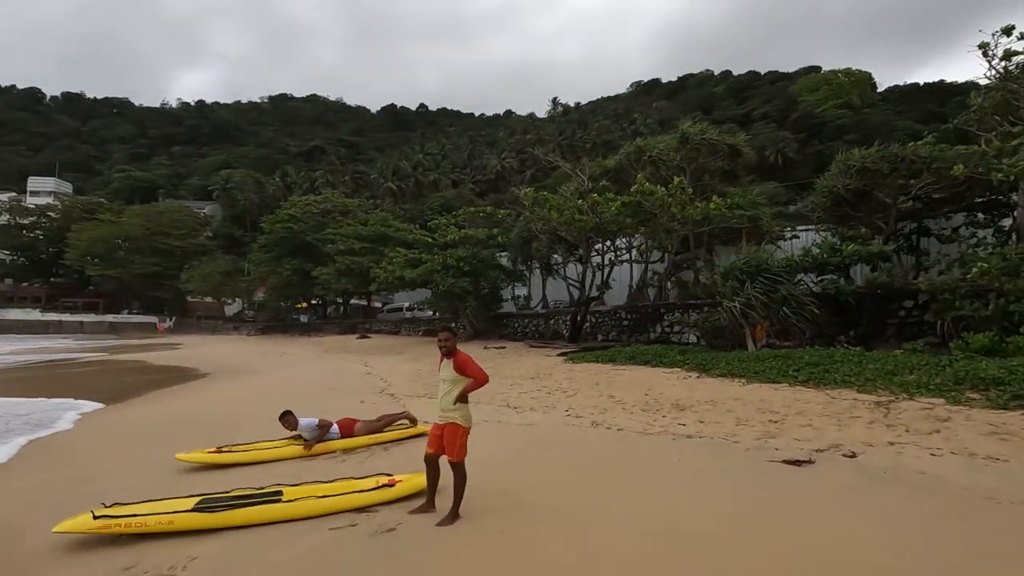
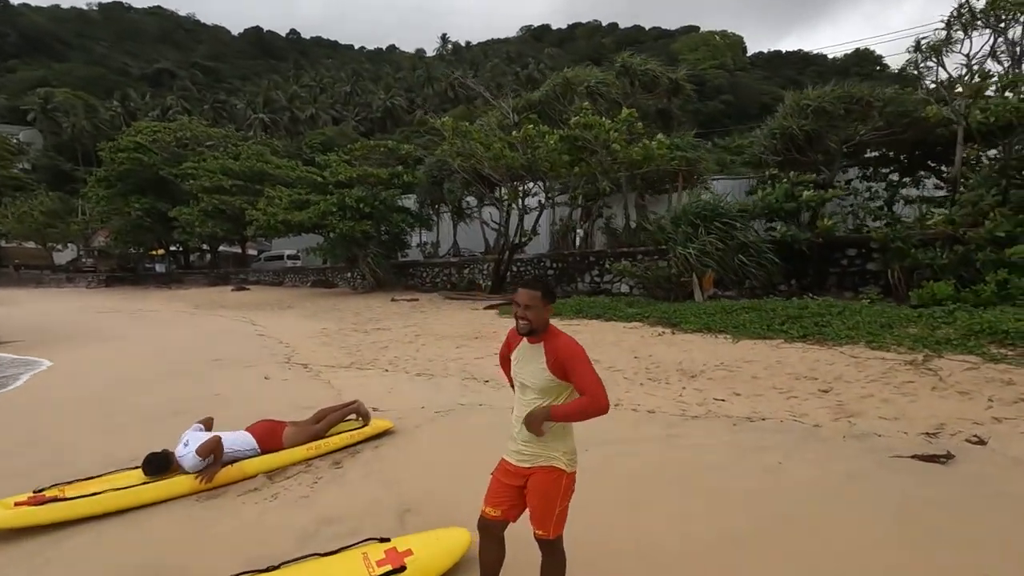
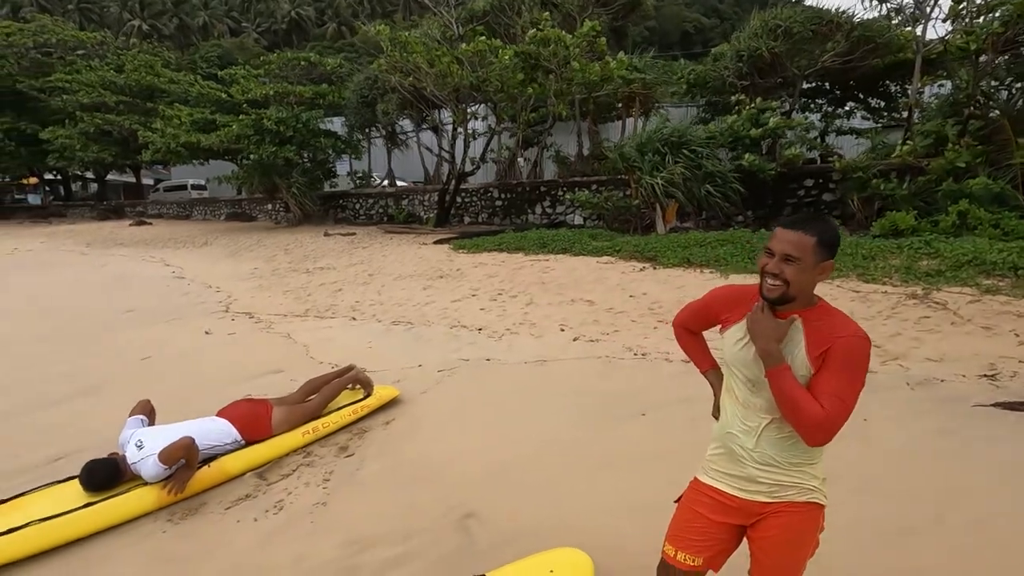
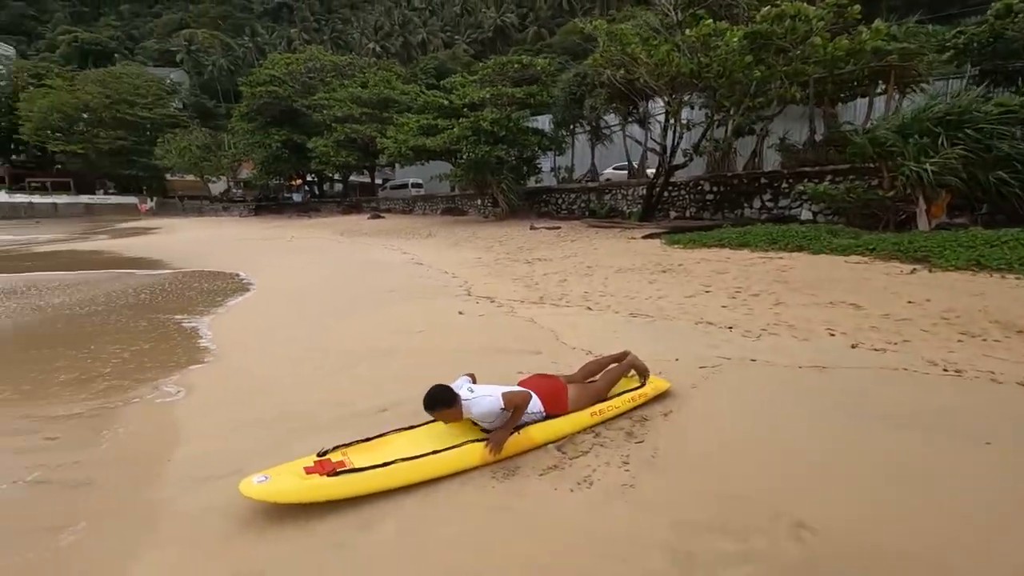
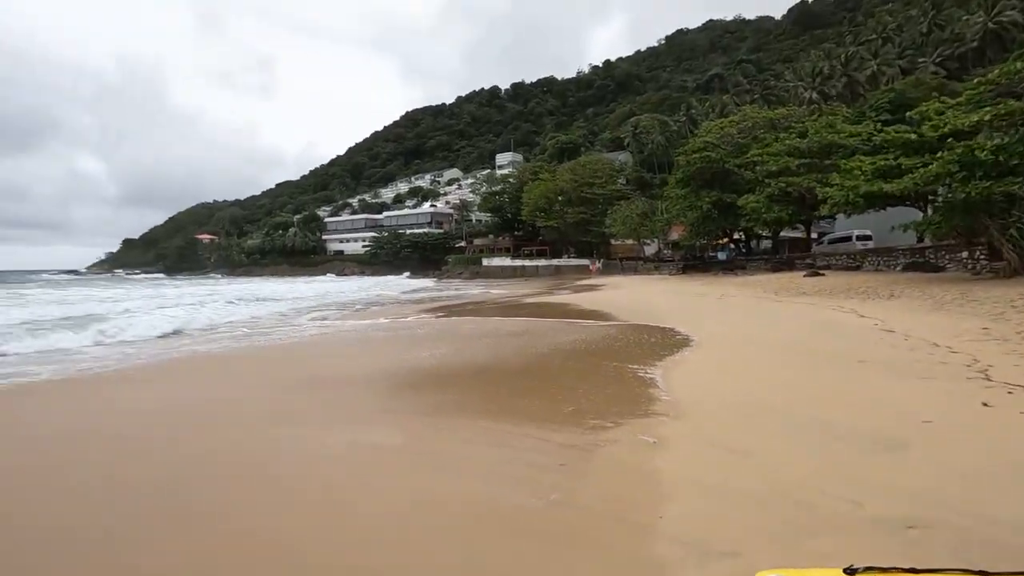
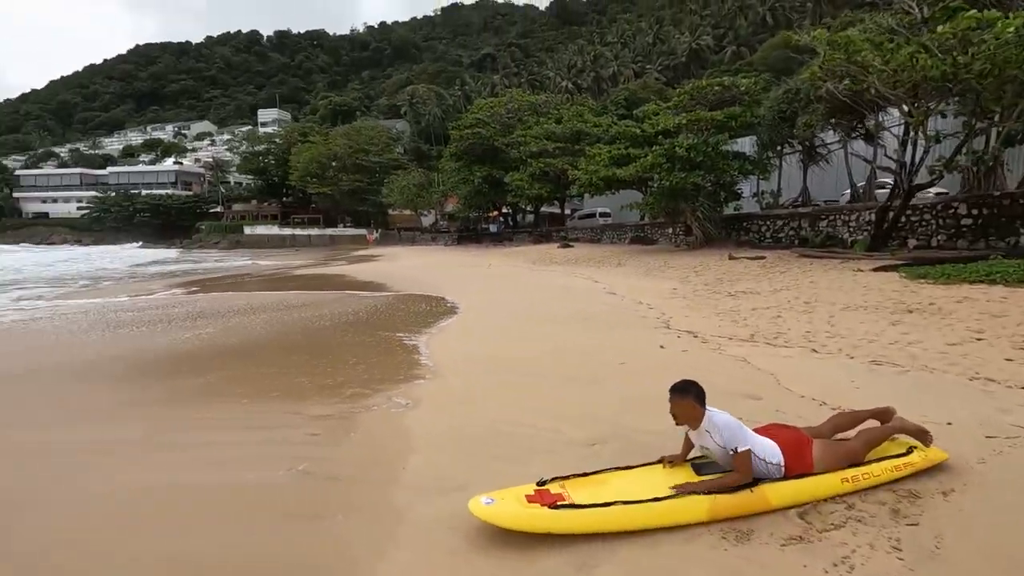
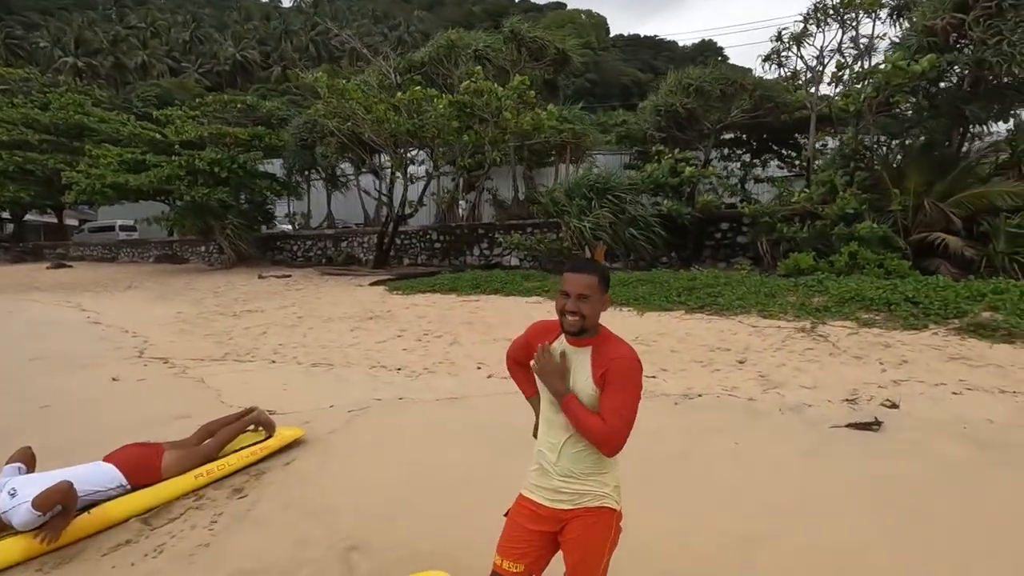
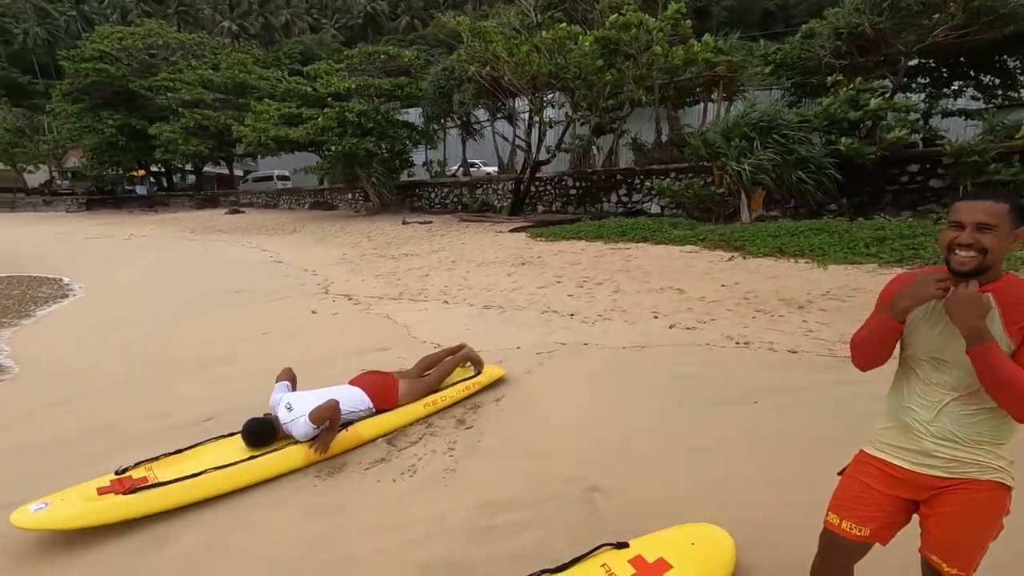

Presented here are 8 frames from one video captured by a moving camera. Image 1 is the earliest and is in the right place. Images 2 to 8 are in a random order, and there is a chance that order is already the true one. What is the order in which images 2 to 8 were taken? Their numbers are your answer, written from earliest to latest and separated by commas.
2, 7, 3, 8, 4, 6, 5
